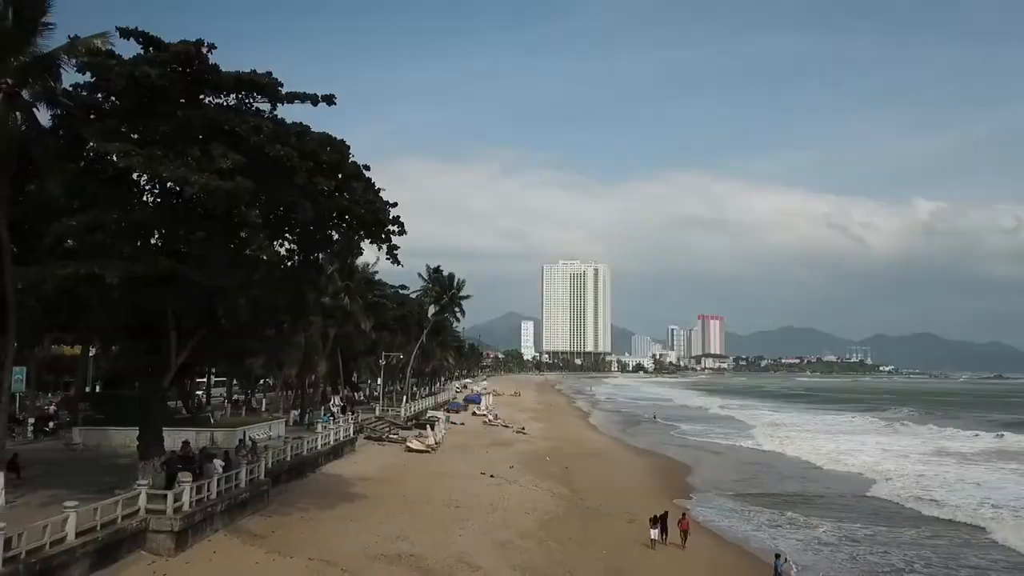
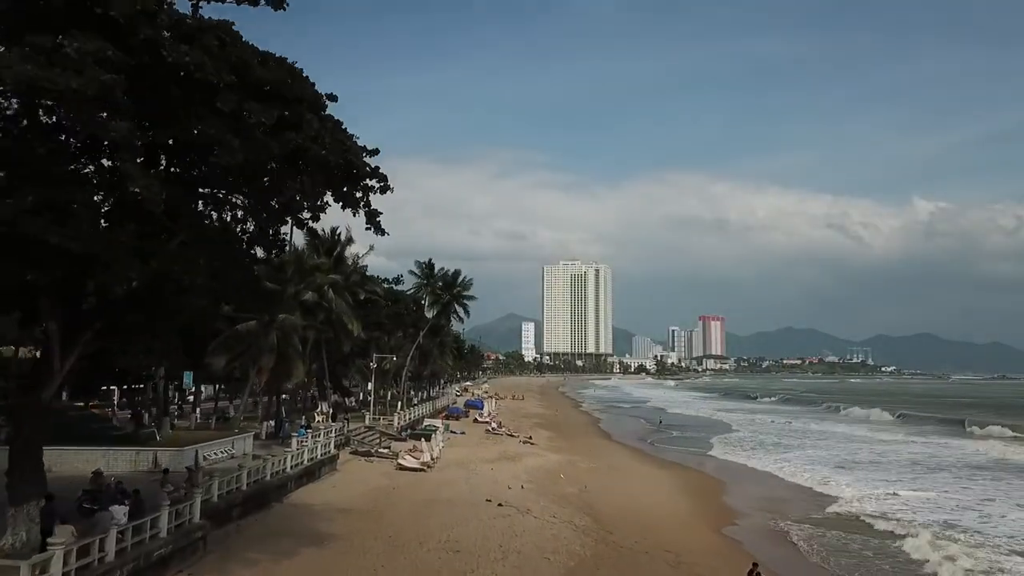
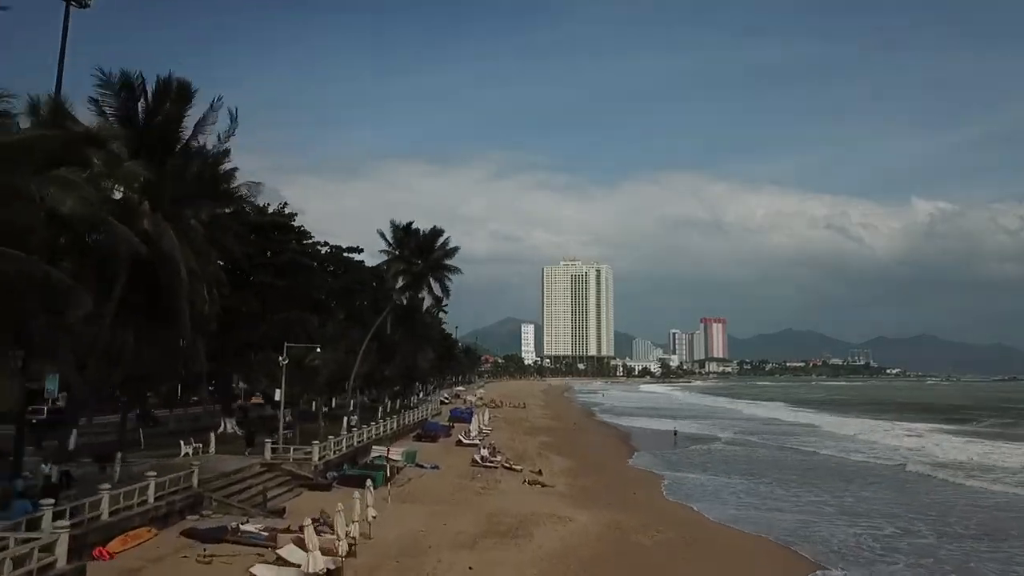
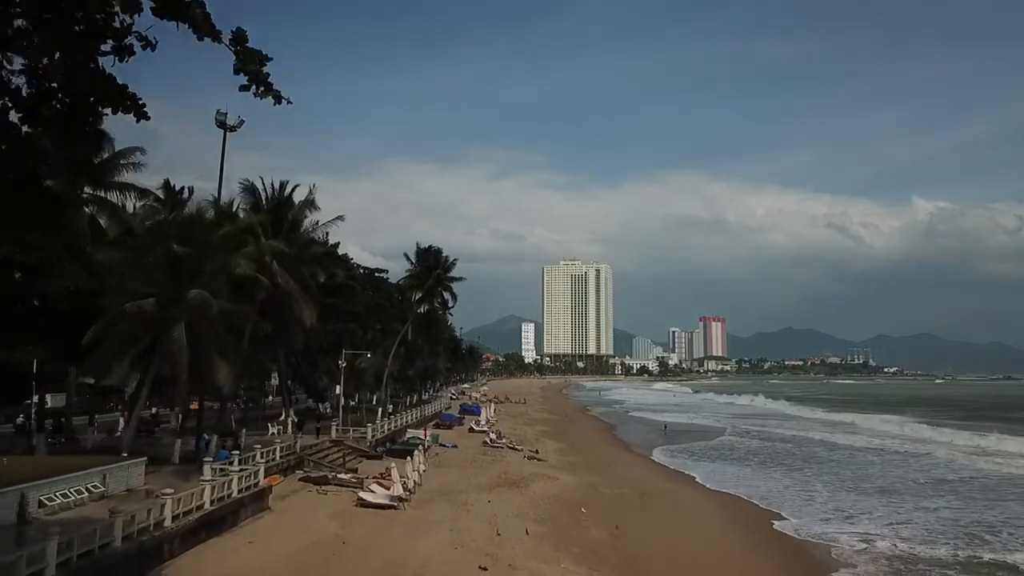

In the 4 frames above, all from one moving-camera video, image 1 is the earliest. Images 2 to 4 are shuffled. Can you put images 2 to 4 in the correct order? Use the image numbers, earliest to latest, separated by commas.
2, 4, 3
